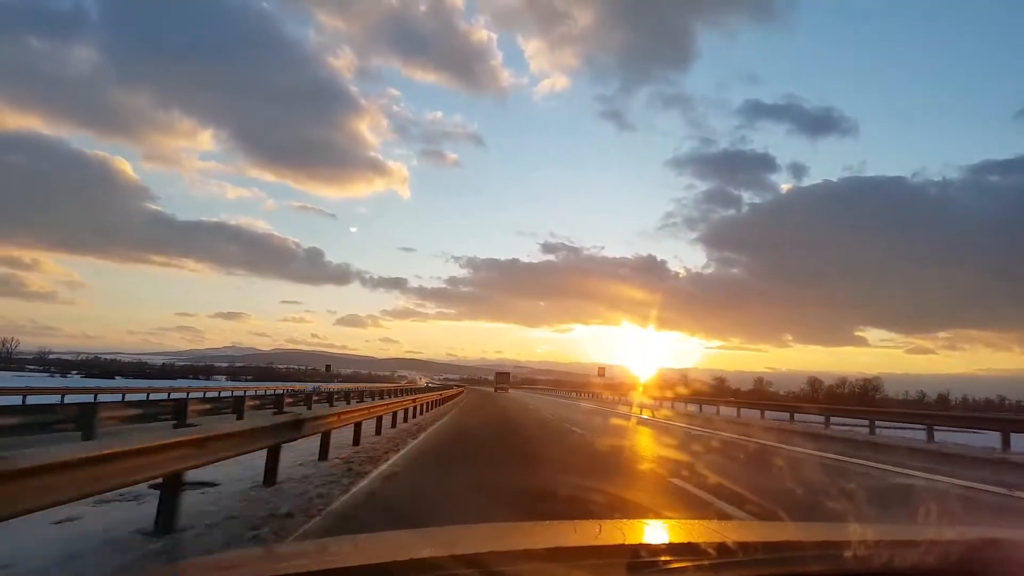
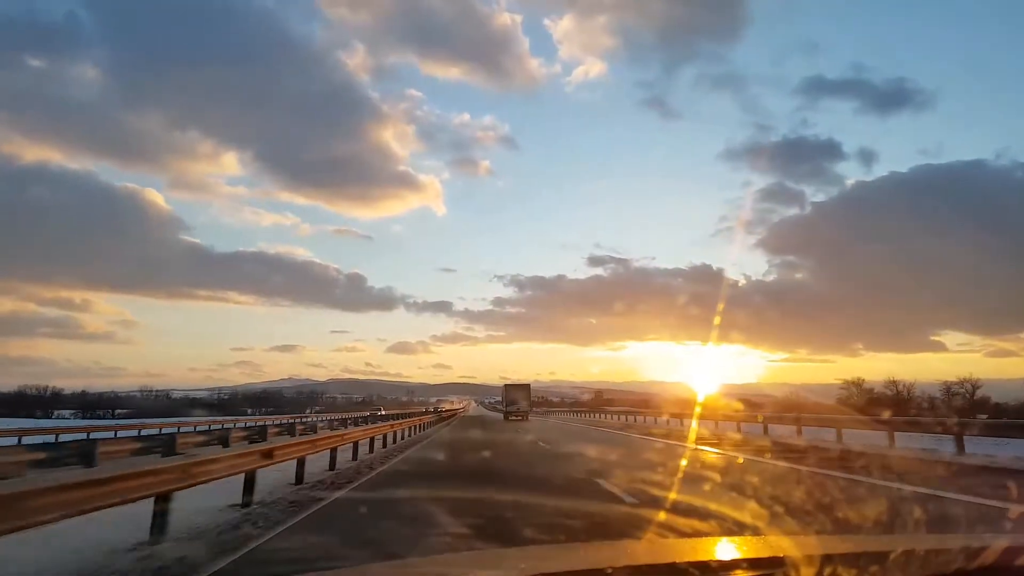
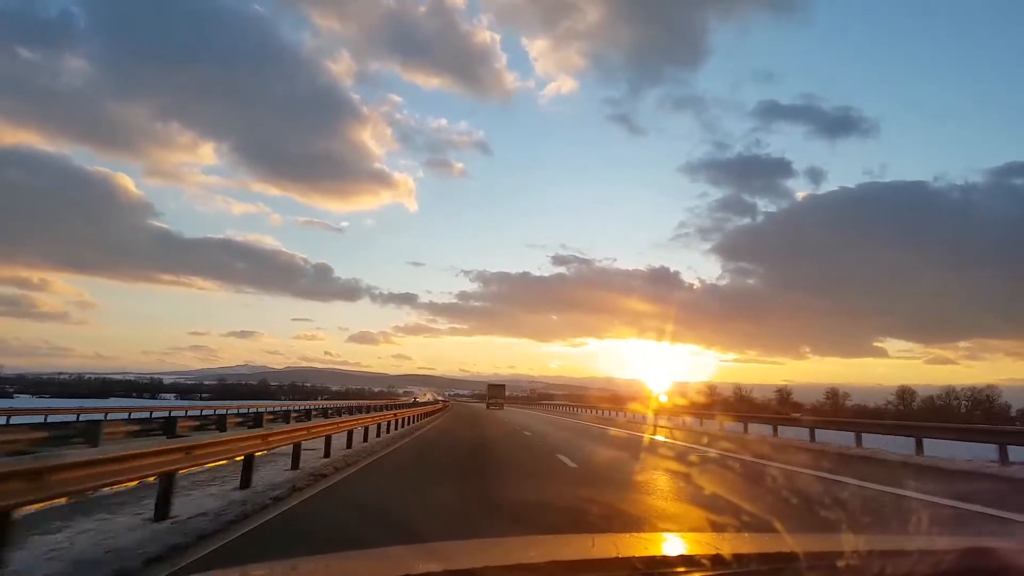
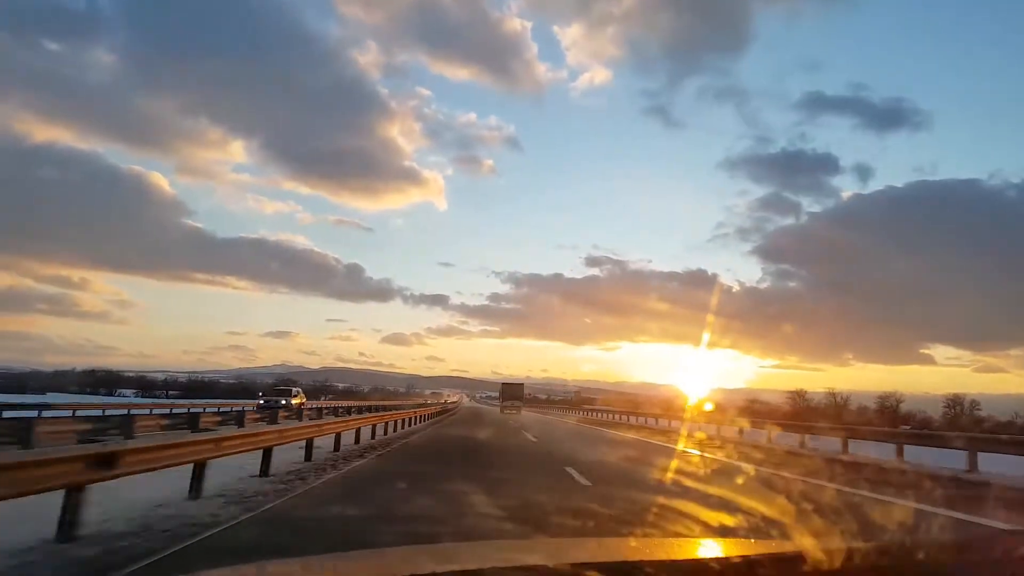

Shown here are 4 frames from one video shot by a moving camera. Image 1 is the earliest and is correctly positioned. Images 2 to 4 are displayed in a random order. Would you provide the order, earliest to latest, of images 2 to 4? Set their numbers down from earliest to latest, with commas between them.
3, 4, 2
